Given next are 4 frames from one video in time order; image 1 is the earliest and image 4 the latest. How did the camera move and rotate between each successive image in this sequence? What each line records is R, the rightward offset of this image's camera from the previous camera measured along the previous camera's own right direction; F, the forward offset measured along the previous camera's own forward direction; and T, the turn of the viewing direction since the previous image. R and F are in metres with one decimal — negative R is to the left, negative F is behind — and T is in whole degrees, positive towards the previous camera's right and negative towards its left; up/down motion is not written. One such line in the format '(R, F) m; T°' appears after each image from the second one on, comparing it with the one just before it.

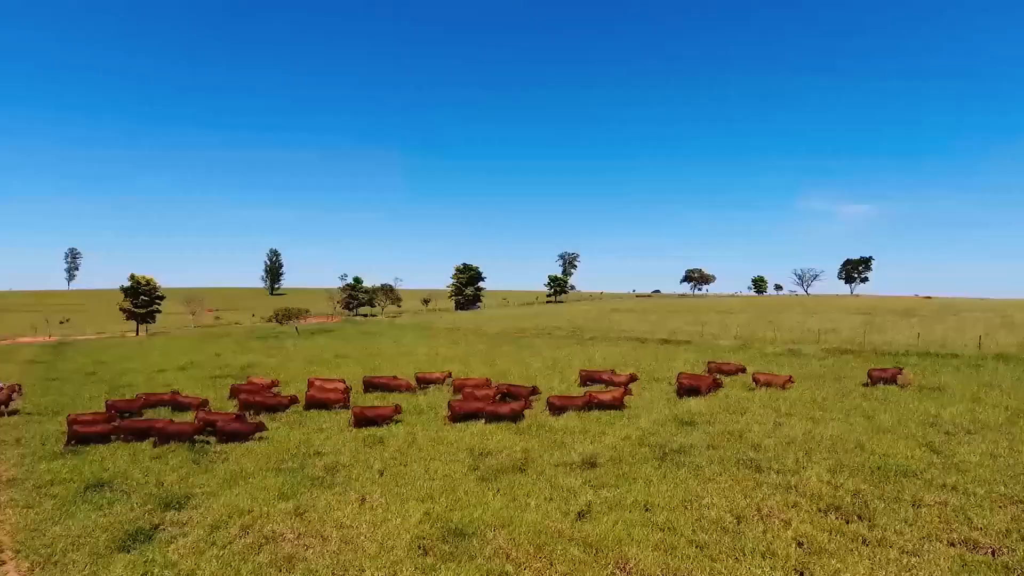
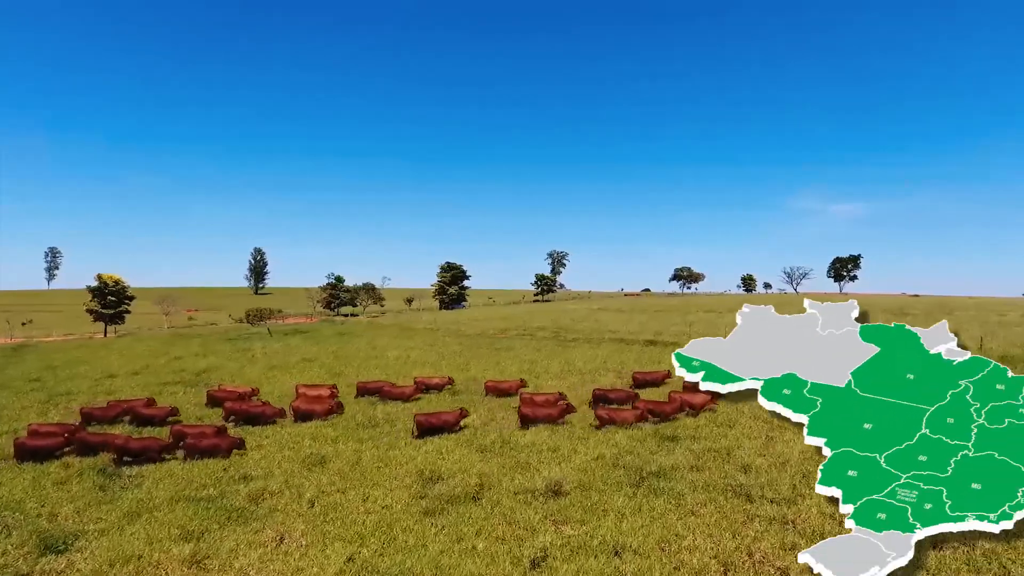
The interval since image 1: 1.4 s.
(+0.8, +1.7) m; +1°
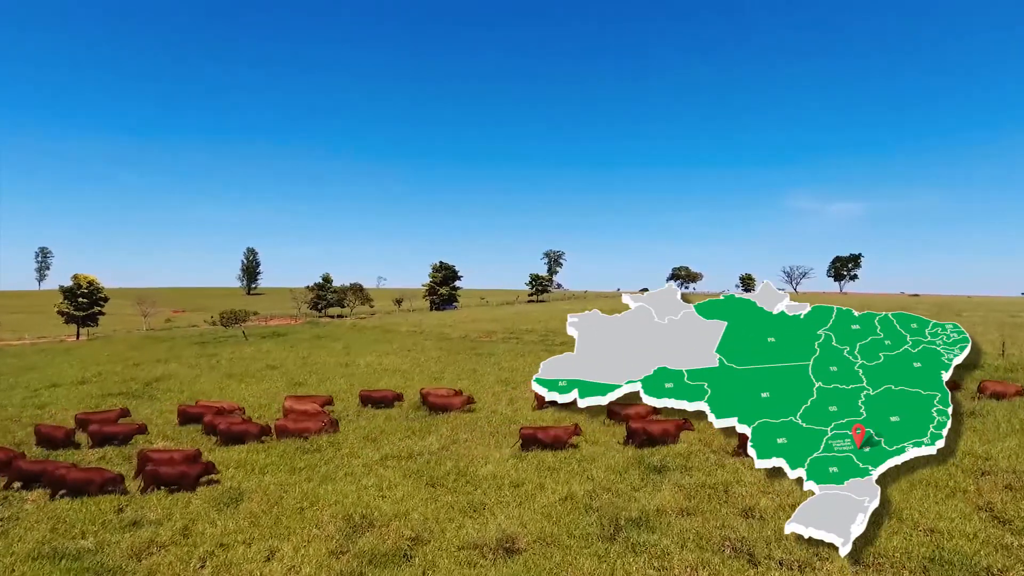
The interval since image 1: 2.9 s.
(+1.0, +2.1) m; 0°
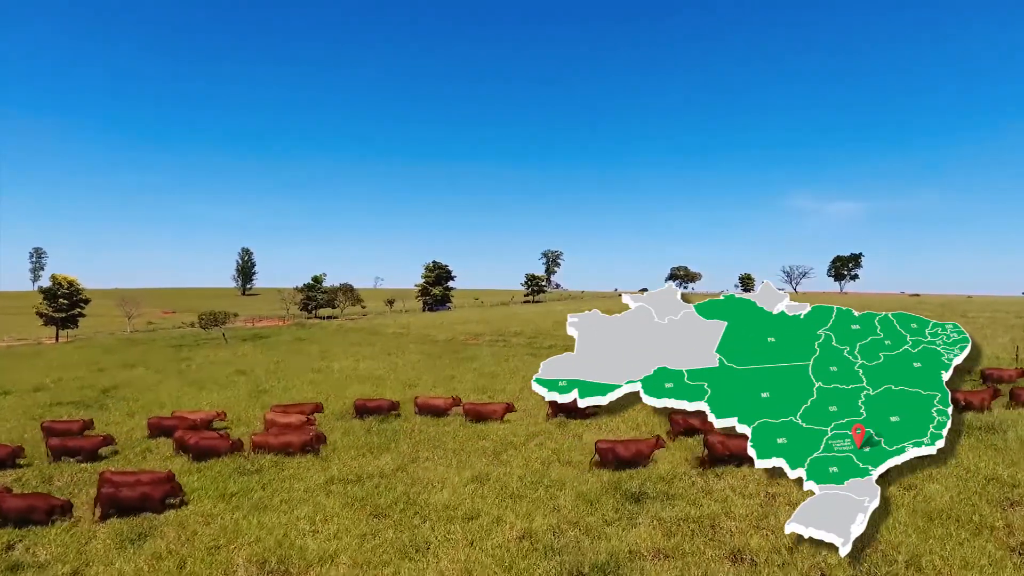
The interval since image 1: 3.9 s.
(+0.9, +1.4) m; 0°
